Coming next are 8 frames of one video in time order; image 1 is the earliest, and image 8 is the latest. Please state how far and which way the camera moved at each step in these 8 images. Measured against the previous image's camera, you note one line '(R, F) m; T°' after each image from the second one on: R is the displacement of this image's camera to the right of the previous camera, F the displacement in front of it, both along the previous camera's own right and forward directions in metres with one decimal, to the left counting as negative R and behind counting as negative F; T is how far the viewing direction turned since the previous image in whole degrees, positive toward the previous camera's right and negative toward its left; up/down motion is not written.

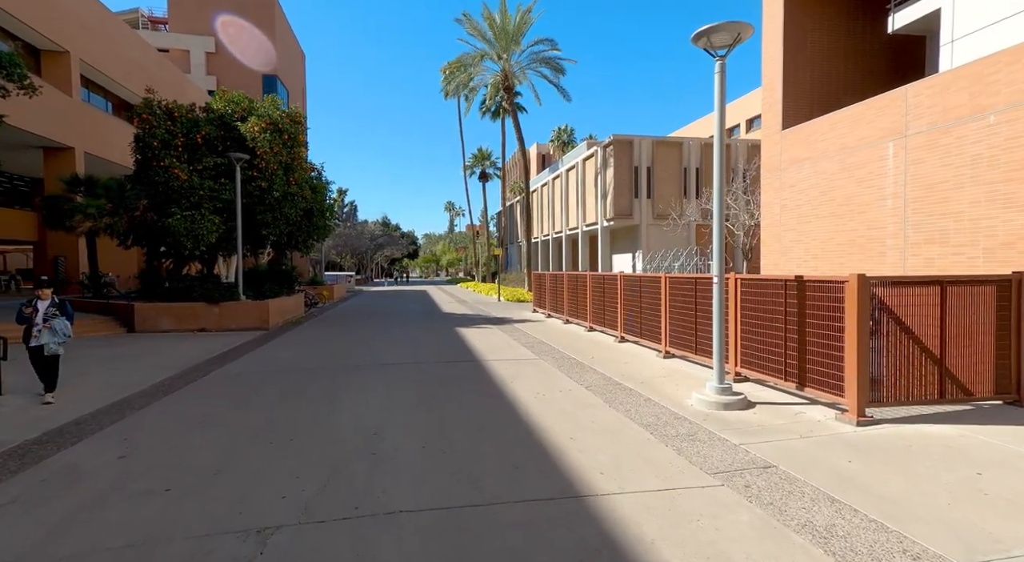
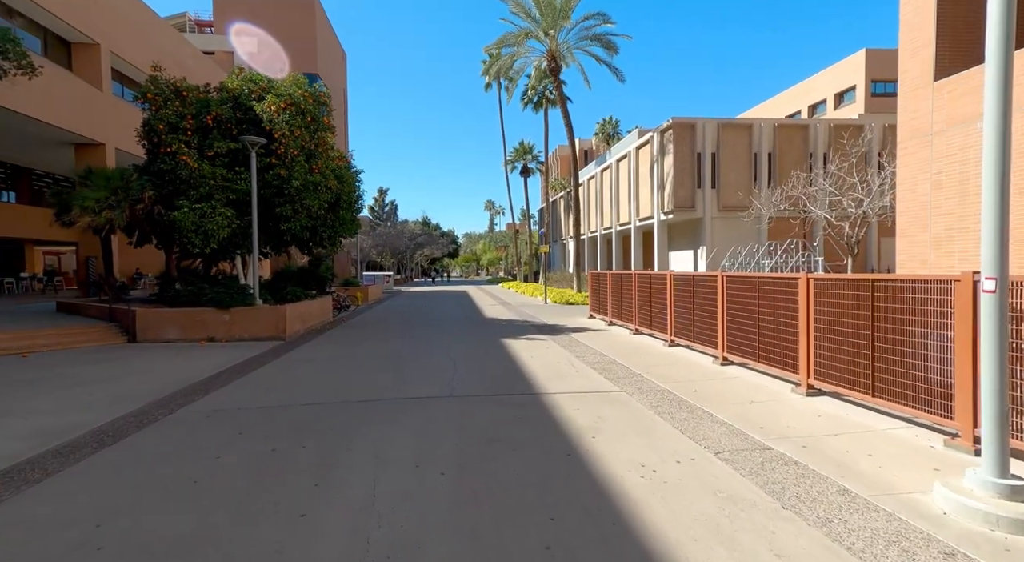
(-0.3, +2.0) m; -4°
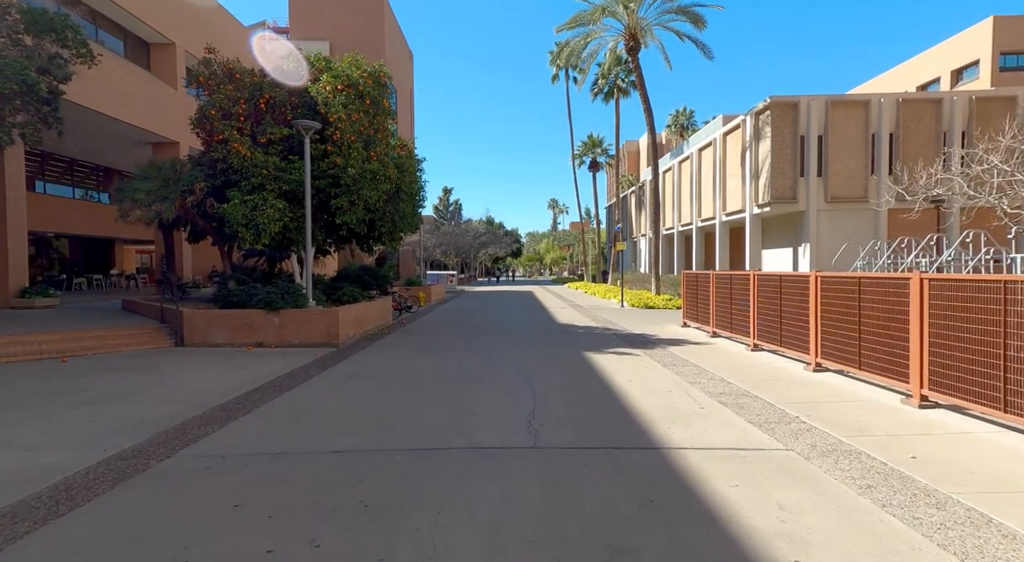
(-0.4, +1.7) m; -6°
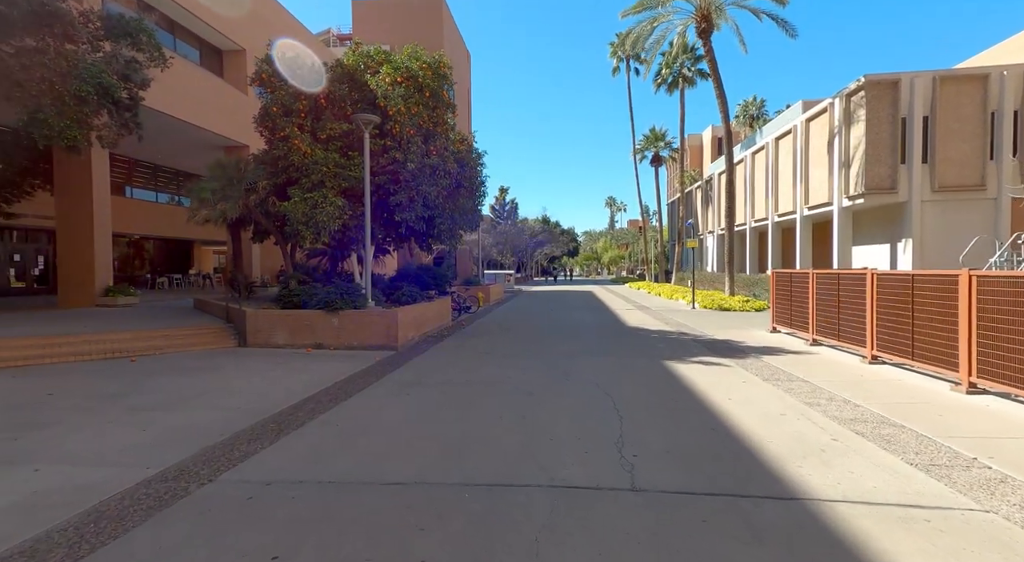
(-0.2, +0.8) m; -6°
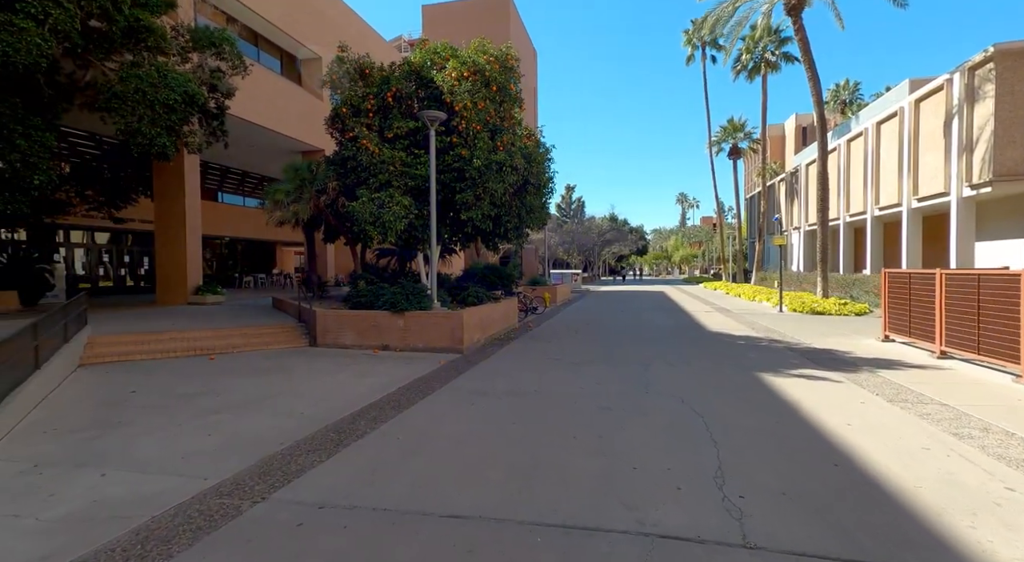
(-0.1, +0.6) m; -7°
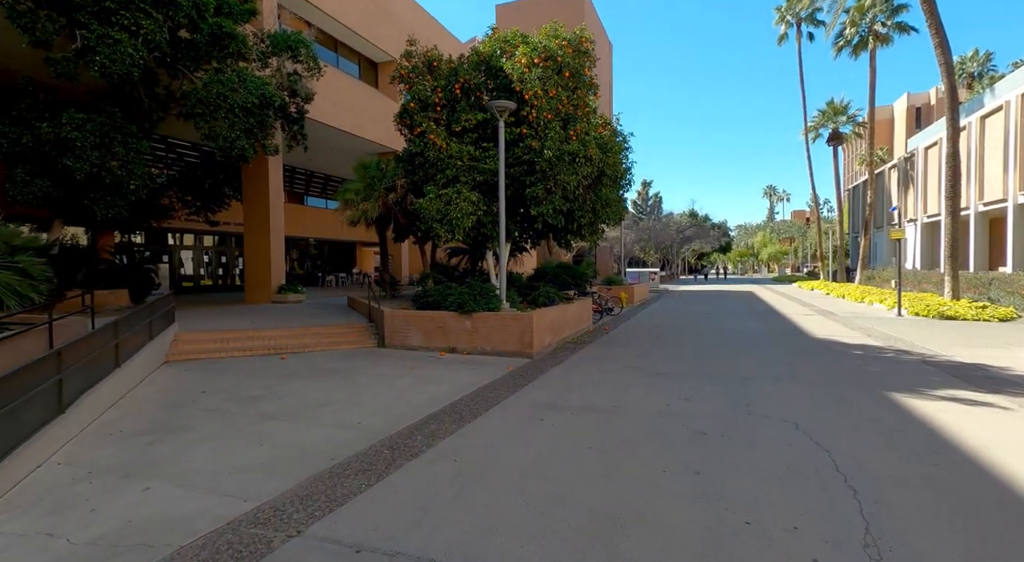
(0.0, +0.9) m; -8°
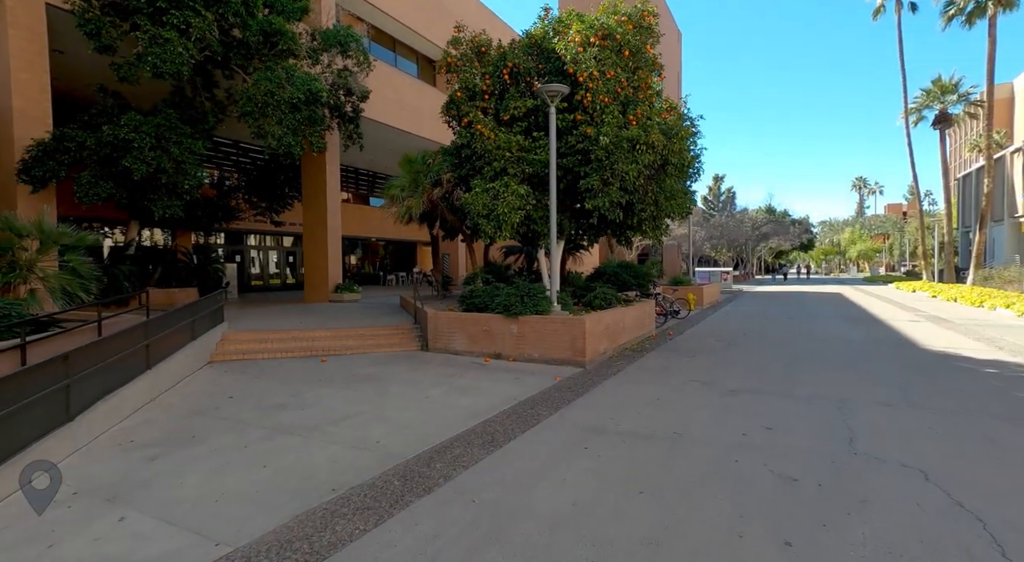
(+0.3, +1.1) m; -7°
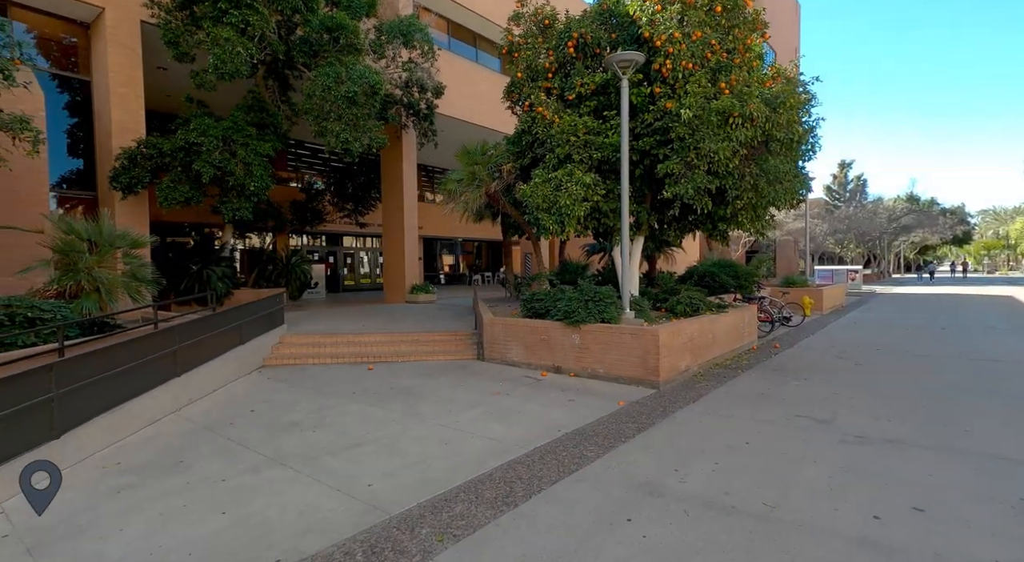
(+0.7, +1.6) m; -11°
